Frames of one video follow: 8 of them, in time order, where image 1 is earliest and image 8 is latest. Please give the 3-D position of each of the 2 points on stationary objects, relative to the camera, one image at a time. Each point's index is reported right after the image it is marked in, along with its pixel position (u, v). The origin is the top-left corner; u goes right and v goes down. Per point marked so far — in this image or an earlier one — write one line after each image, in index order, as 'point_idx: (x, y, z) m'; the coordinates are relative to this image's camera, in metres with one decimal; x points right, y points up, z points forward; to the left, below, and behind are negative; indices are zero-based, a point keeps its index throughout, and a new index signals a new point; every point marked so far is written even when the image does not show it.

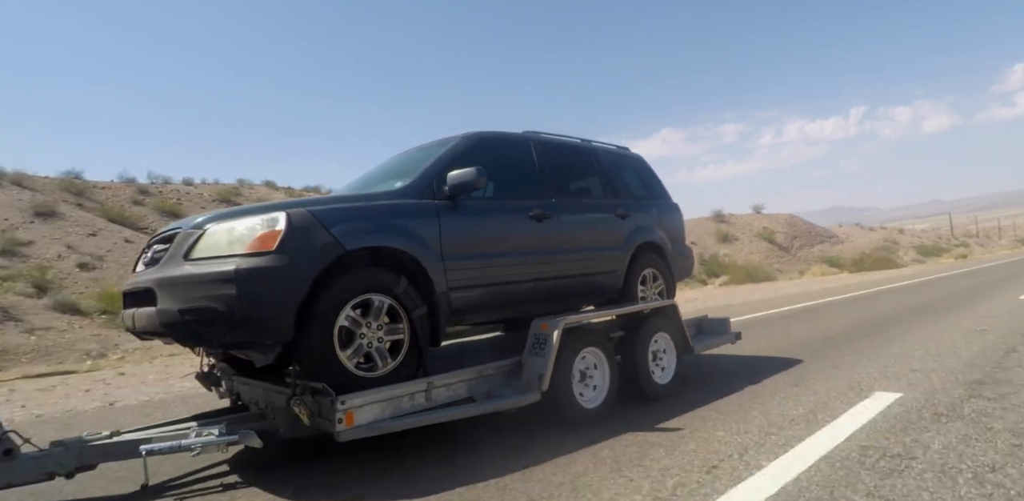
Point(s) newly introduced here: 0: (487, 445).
0: (-0.2, -1.4, +4.6) m
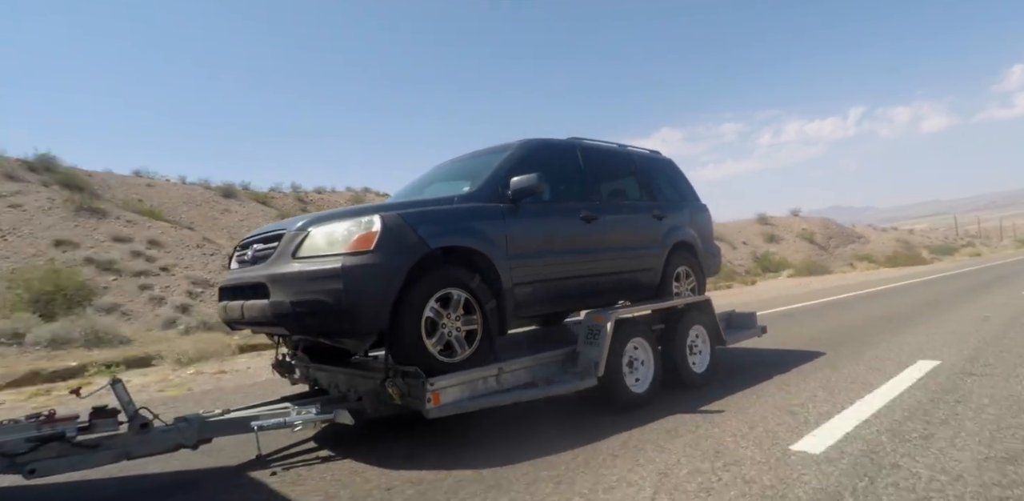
0: (+0.3, -1.4, +5.1) m
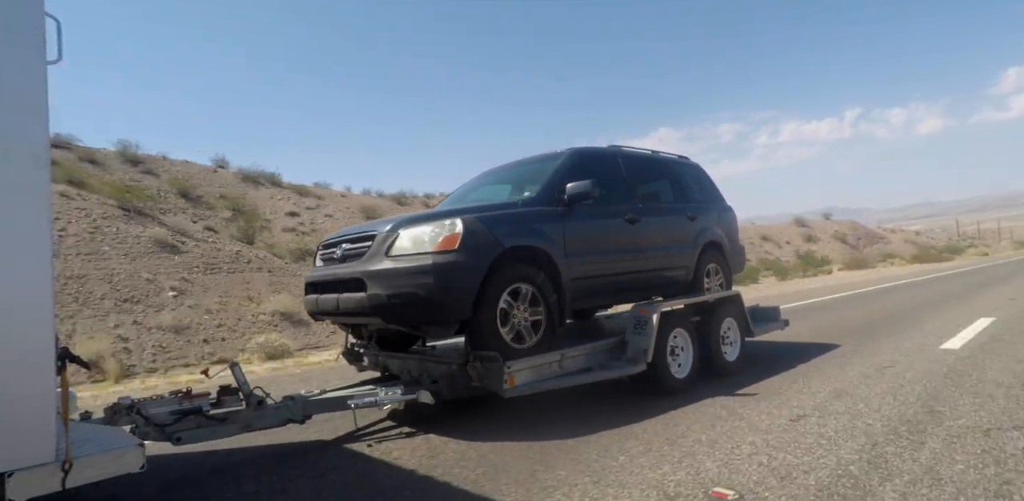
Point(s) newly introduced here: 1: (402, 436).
0: (+0.8, -1.4, +5.6) m
1: (-0.9, -1.4, +5.0) m
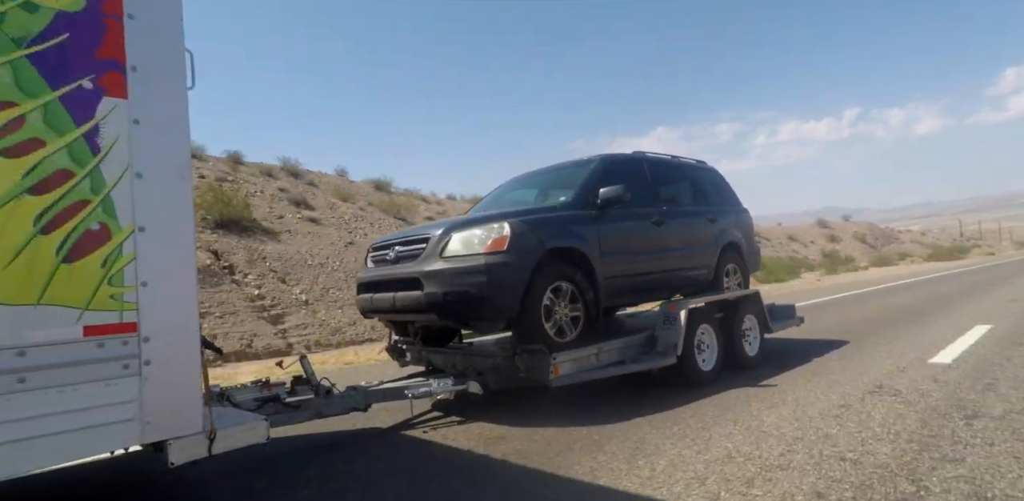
0: (+1.1, -1.4, +6.0) m
1: (-0.5, -1.5, +5.4) m
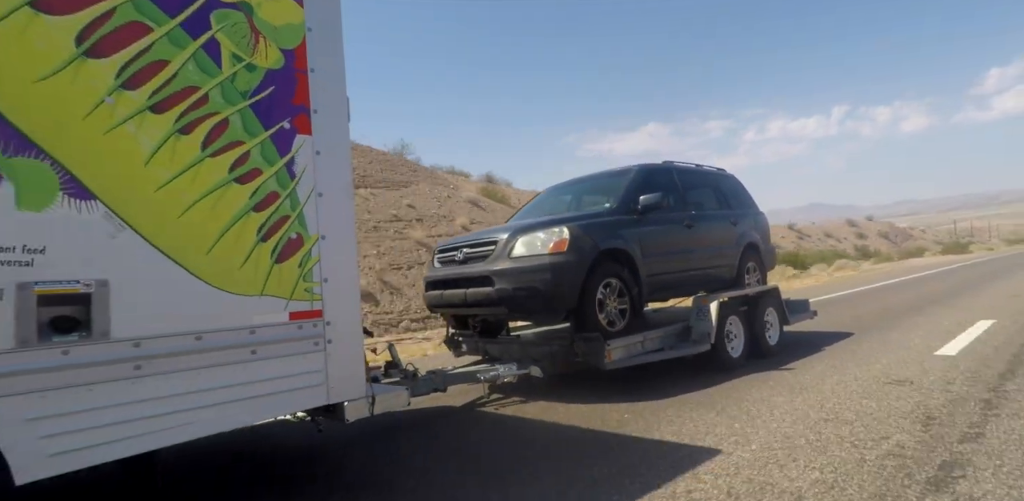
0: (+1.7, -1.4, +6.8) m
1: (+0.1, -1.5, +6.1) m
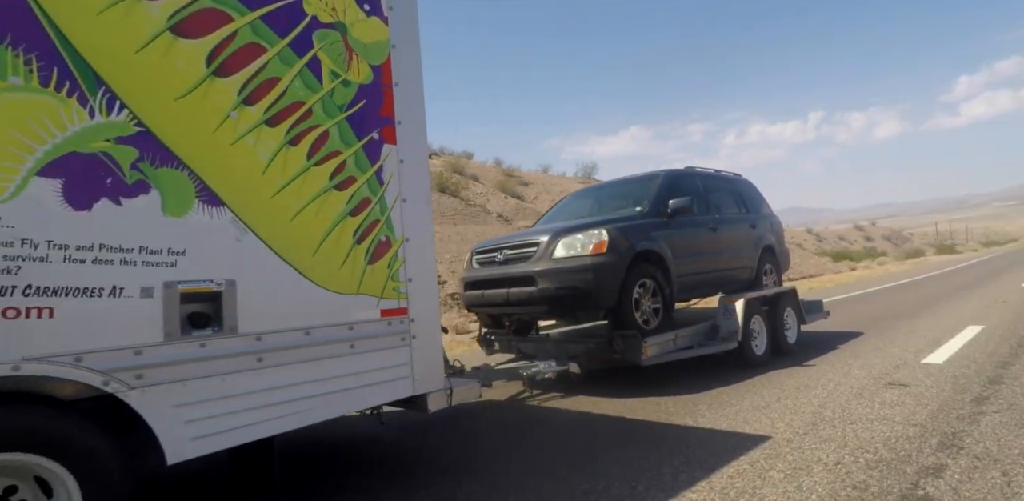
0: (+2.1, -1.4, +7.1) m
1: (+0.5, -1.5, +6.4) m
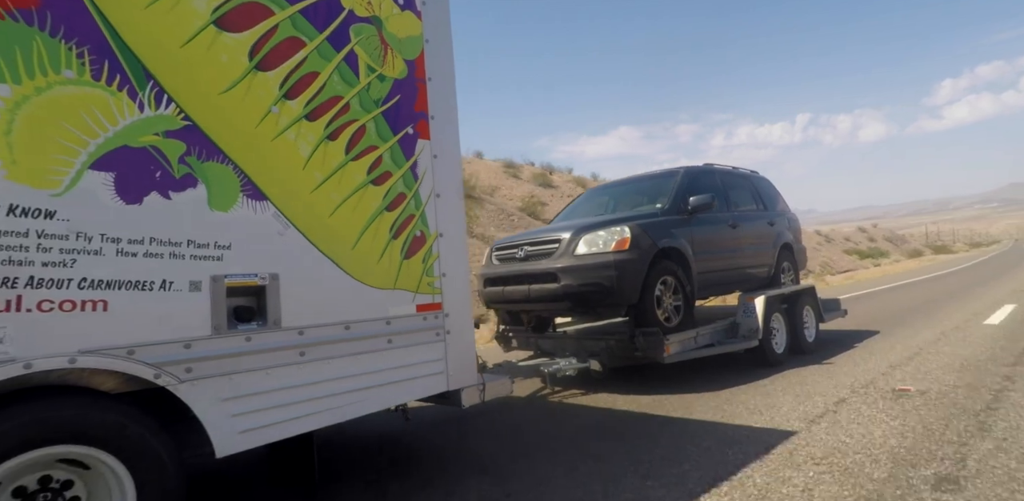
0: (+2.3, -1.4, +7.1) m
1: (+0.7, -1.4, +6.4) m
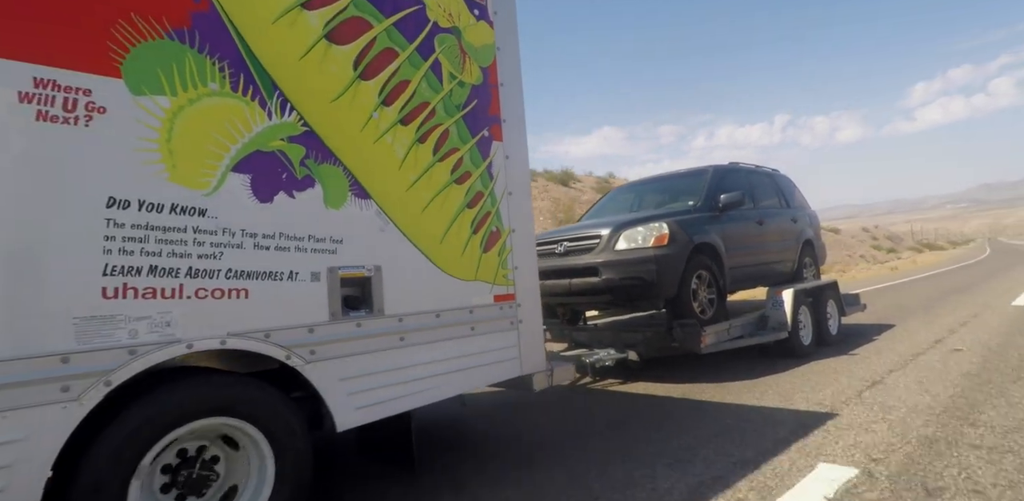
0: (+2.8, -1.3, +7.4) m
1: (+1.1, -1.4, +6.7) m
